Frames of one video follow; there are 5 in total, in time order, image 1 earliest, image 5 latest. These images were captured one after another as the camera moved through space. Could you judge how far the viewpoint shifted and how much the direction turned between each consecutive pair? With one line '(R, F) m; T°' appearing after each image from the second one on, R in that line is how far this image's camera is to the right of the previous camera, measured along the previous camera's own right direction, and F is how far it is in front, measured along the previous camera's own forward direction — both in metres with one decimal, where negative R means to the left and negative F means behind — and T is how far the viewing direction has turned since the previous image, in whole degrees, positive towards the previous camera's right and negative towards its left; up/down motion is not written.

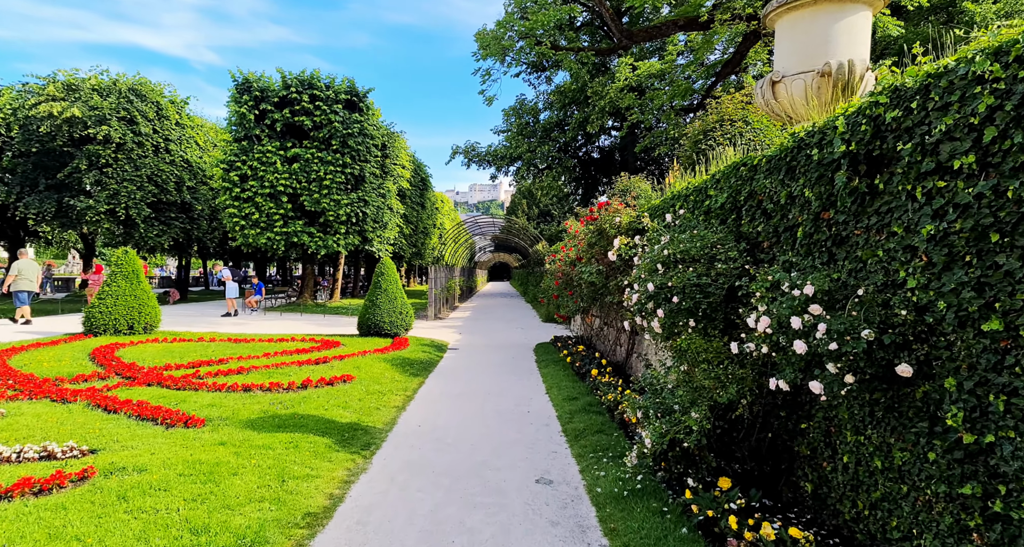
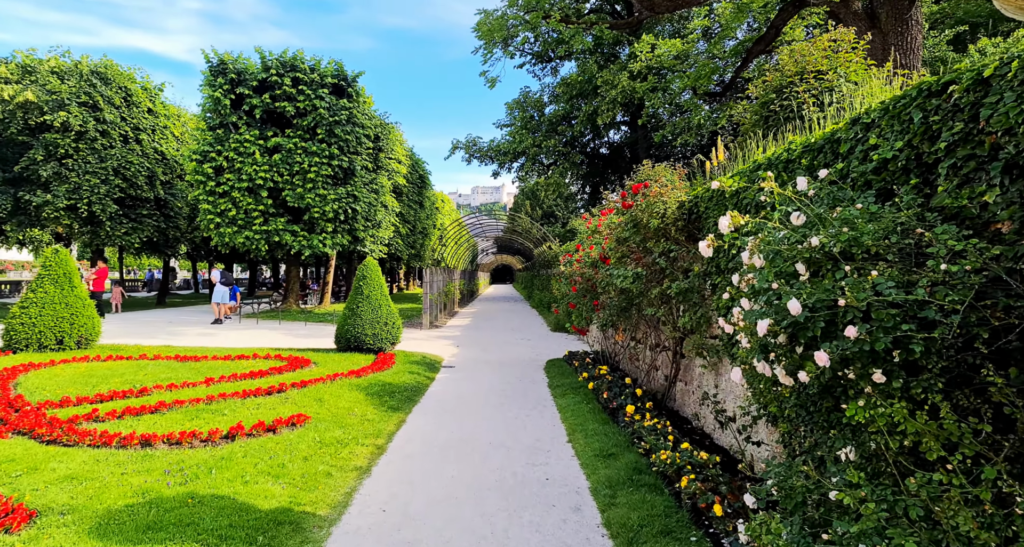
(-0.1, +1.8) m; 0°
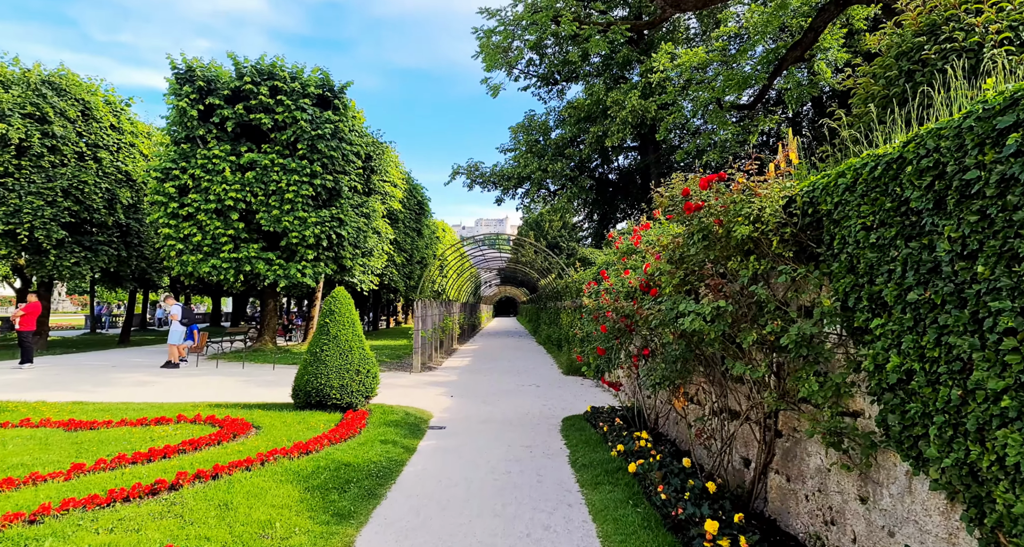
(0.0, +2.0) m; 0°
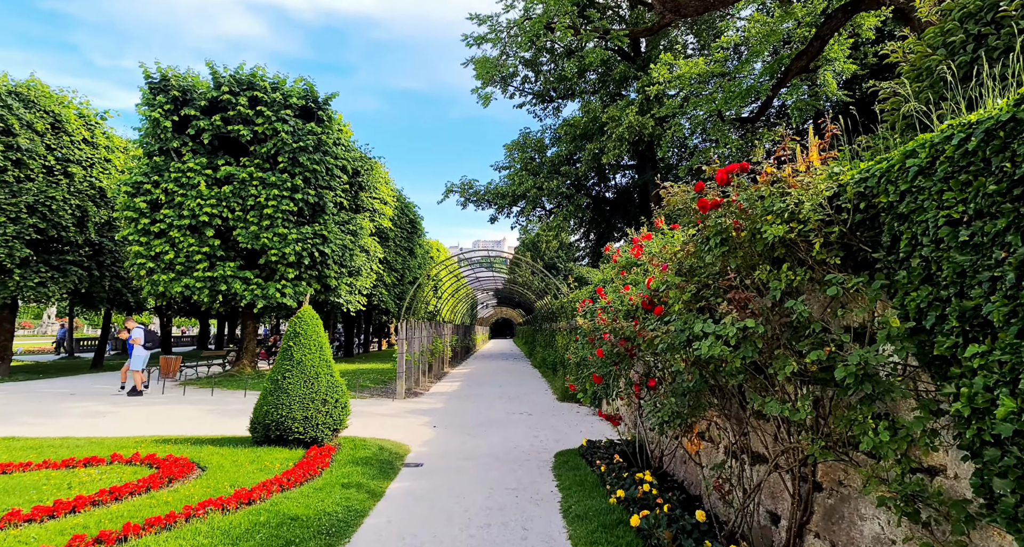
(+0.1, +0.8) m; 0°
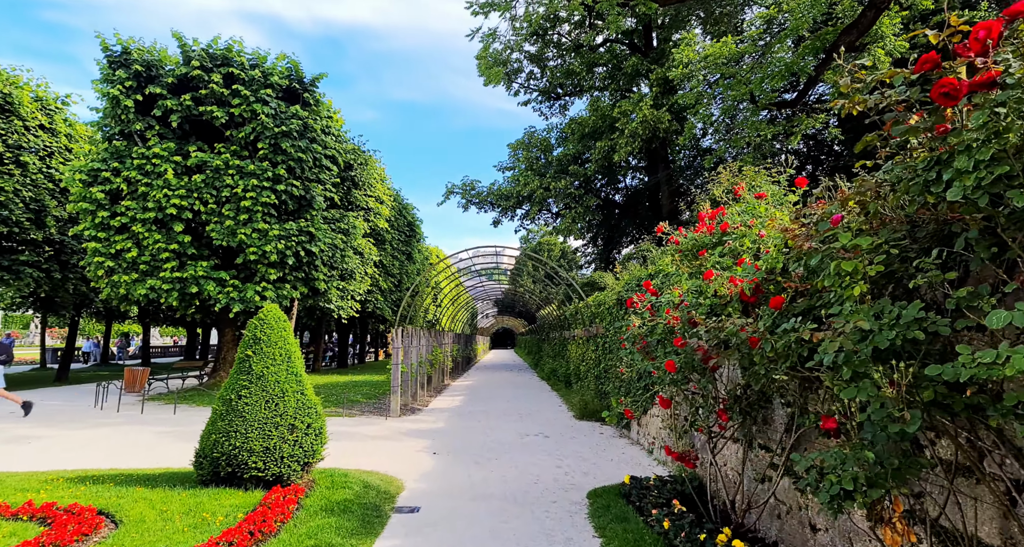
(-0.2, +1.5) m; 0°
